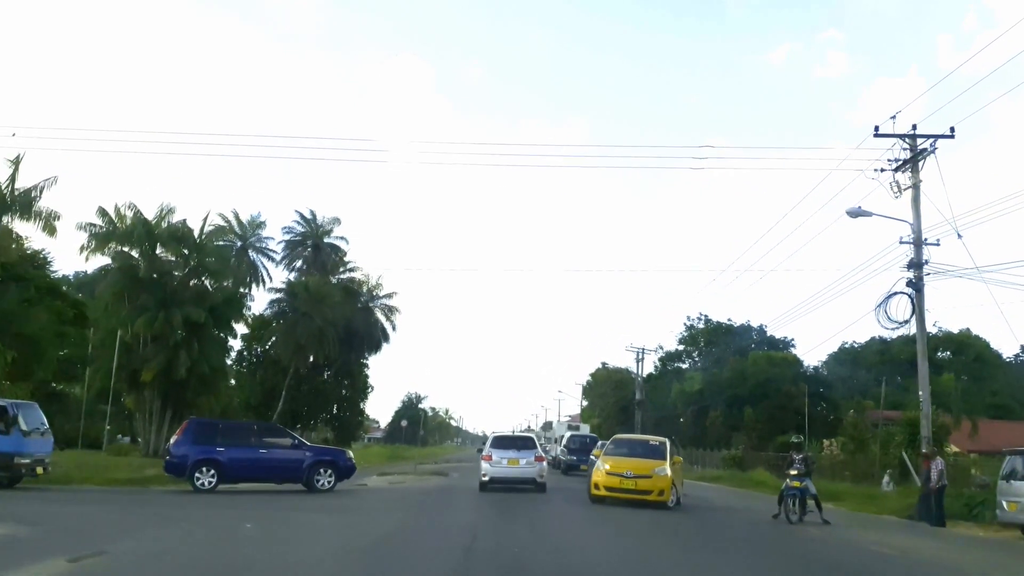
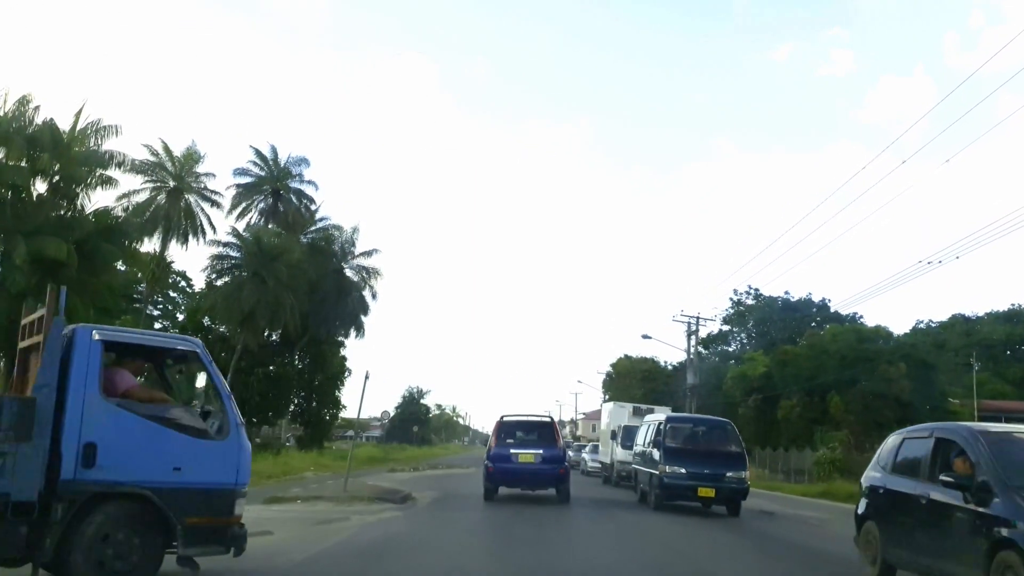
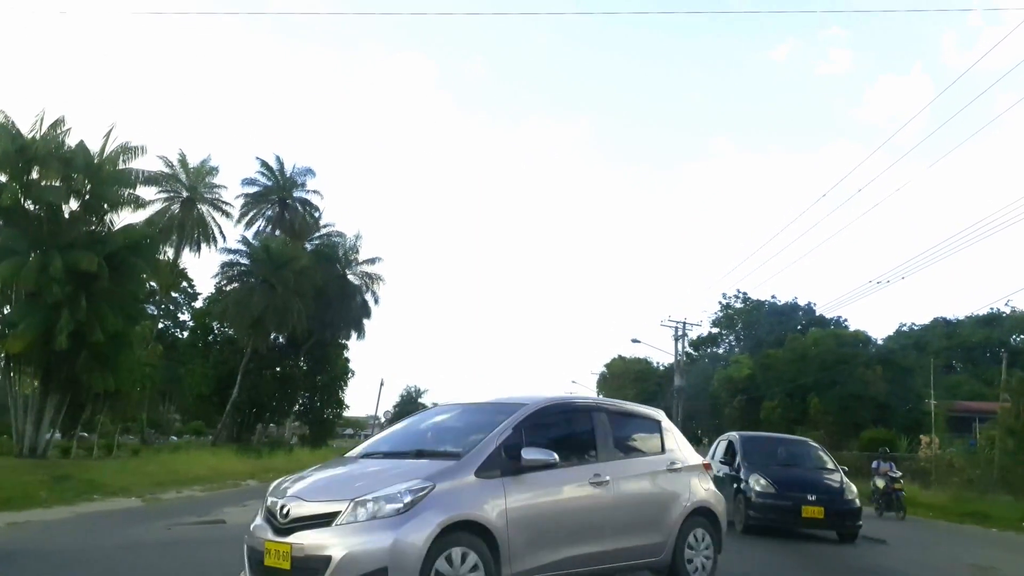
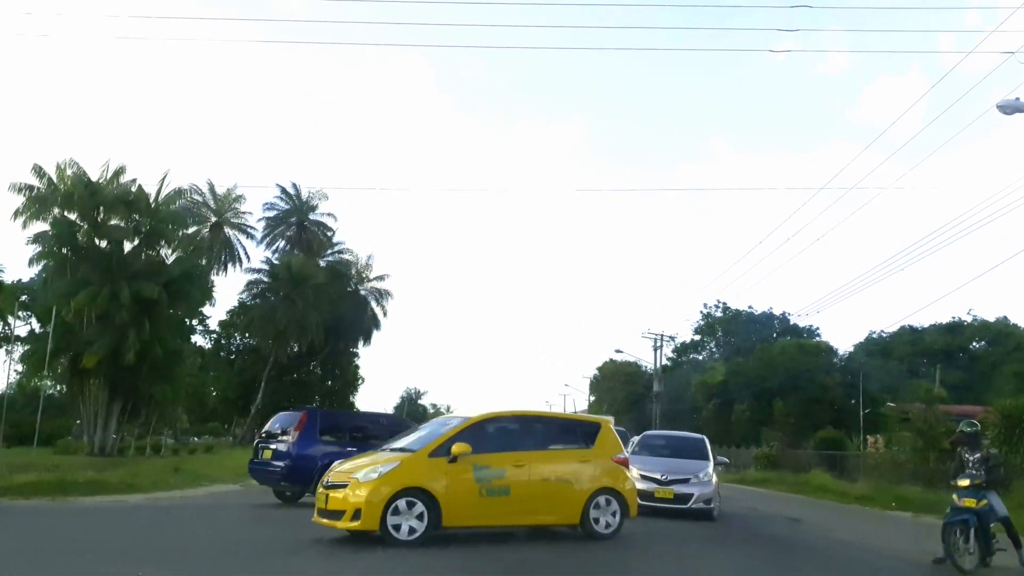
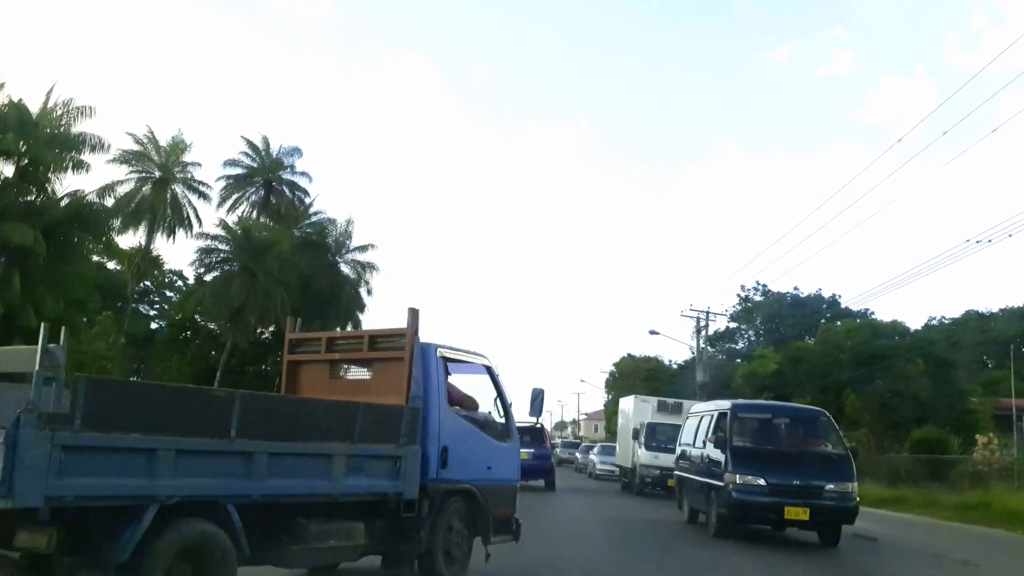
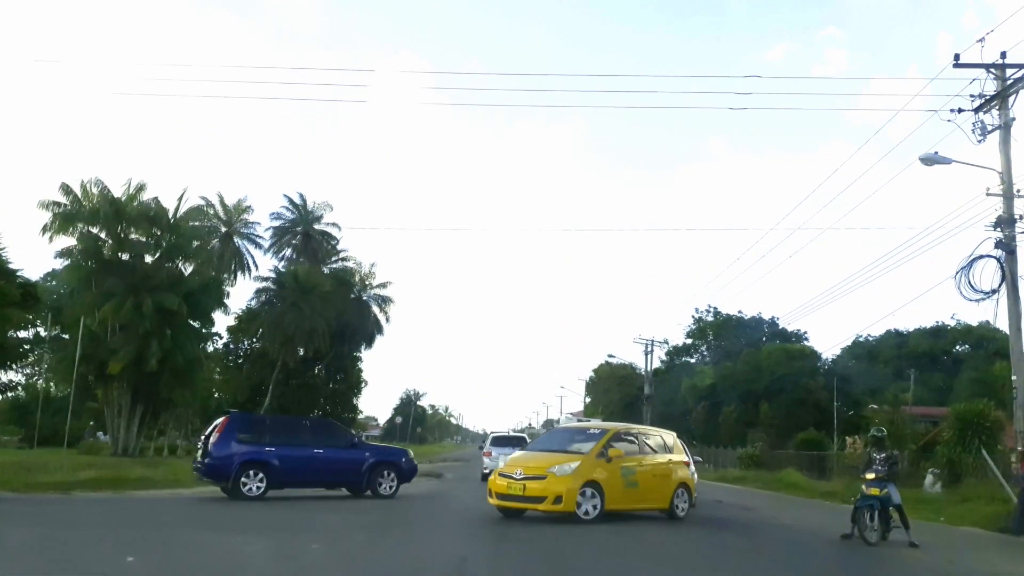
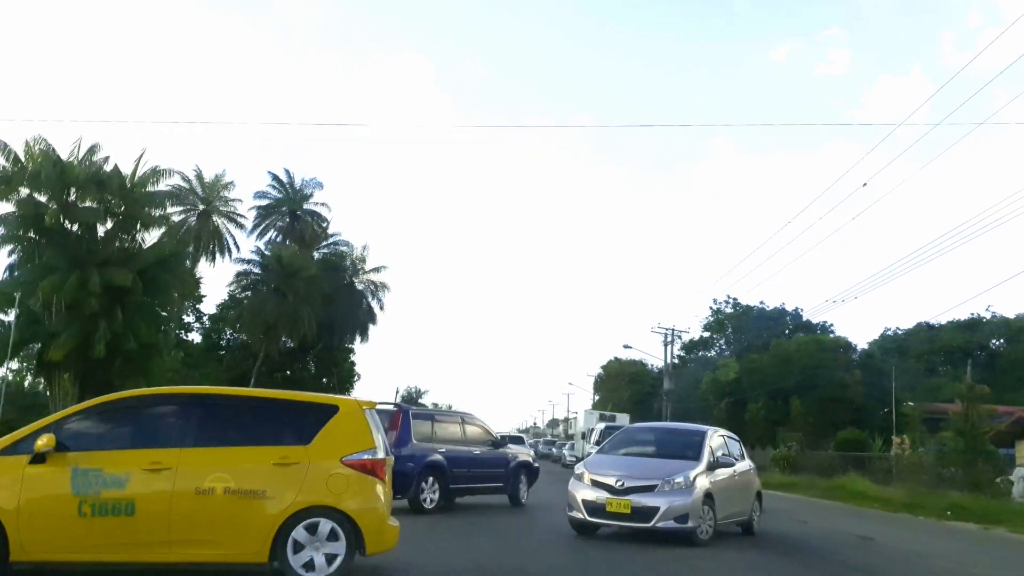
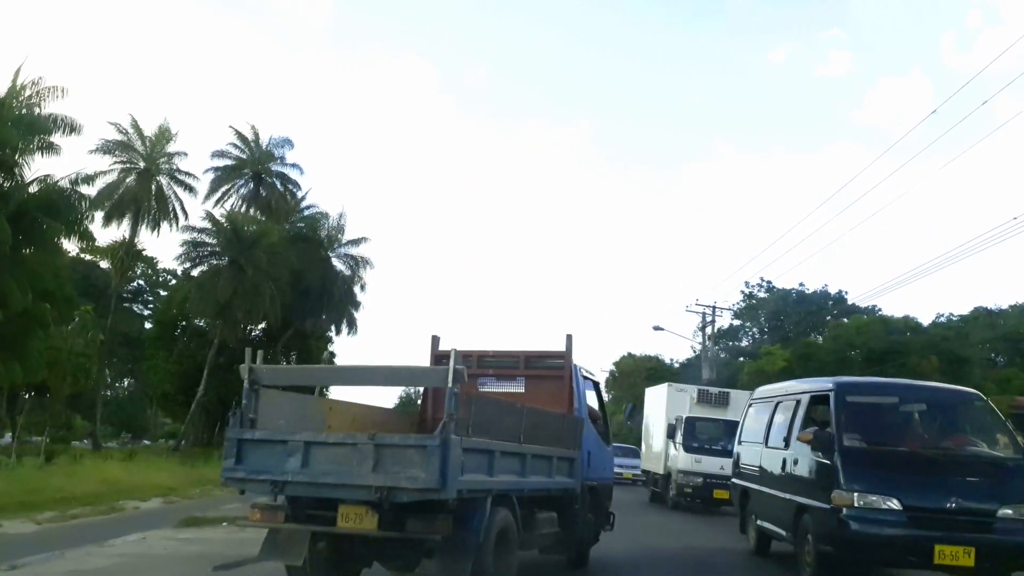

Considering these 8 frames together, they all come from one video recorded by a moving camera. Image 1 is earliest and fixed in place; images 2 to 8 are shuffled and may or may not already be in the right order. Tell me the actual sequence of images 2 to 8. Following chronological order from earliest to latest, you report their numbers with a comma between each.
6, 4, 7, 3, 2, 5, 8
